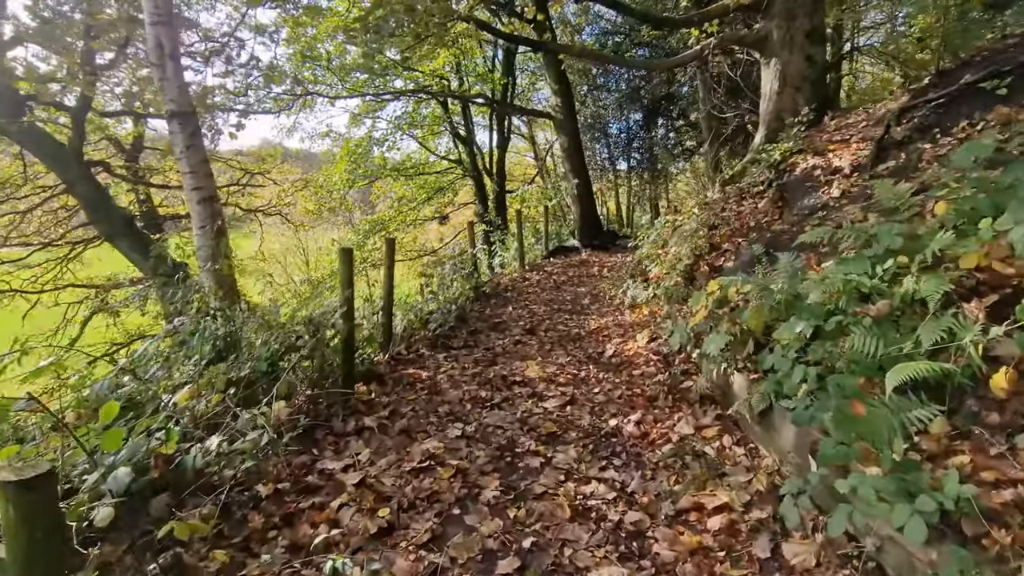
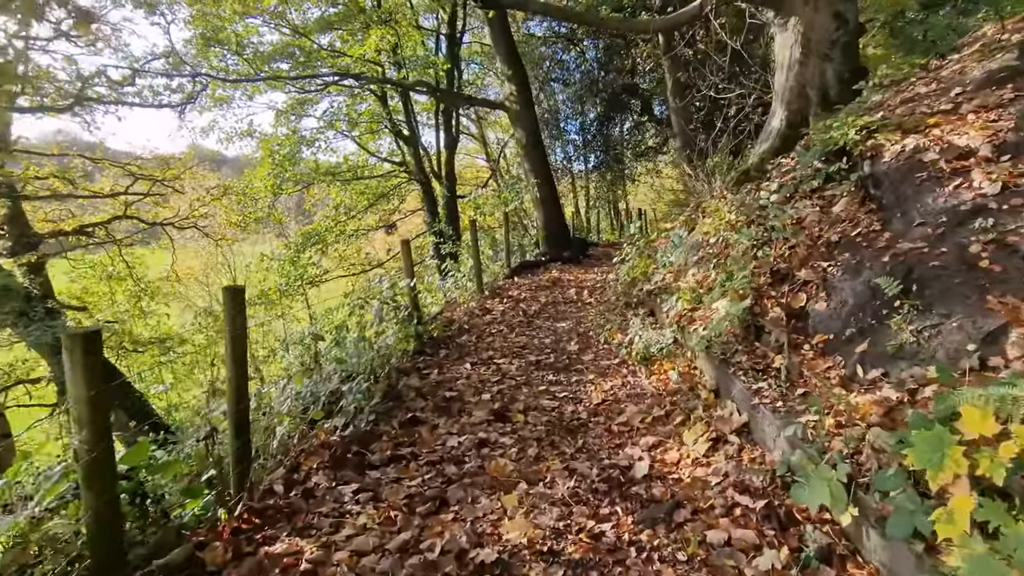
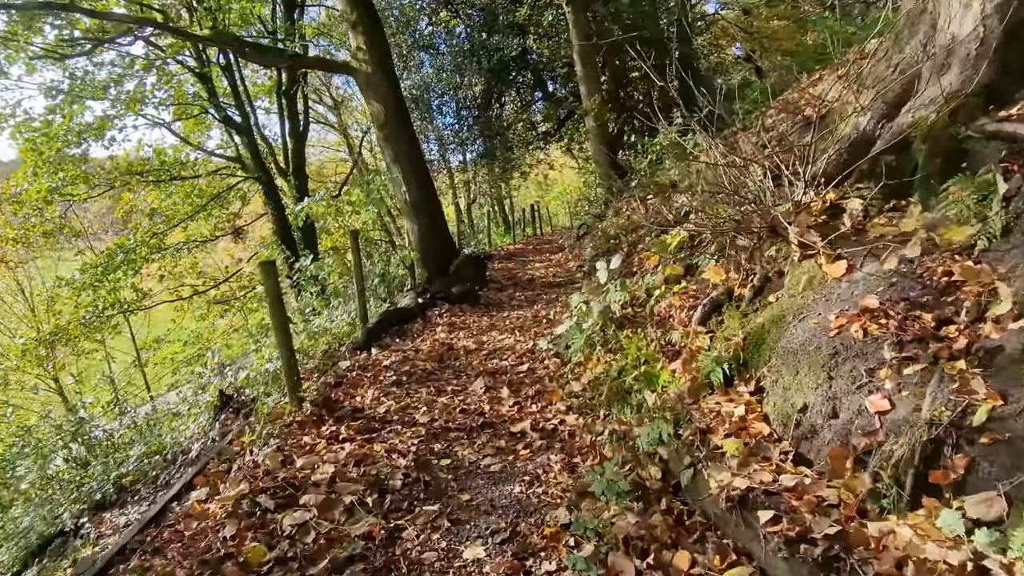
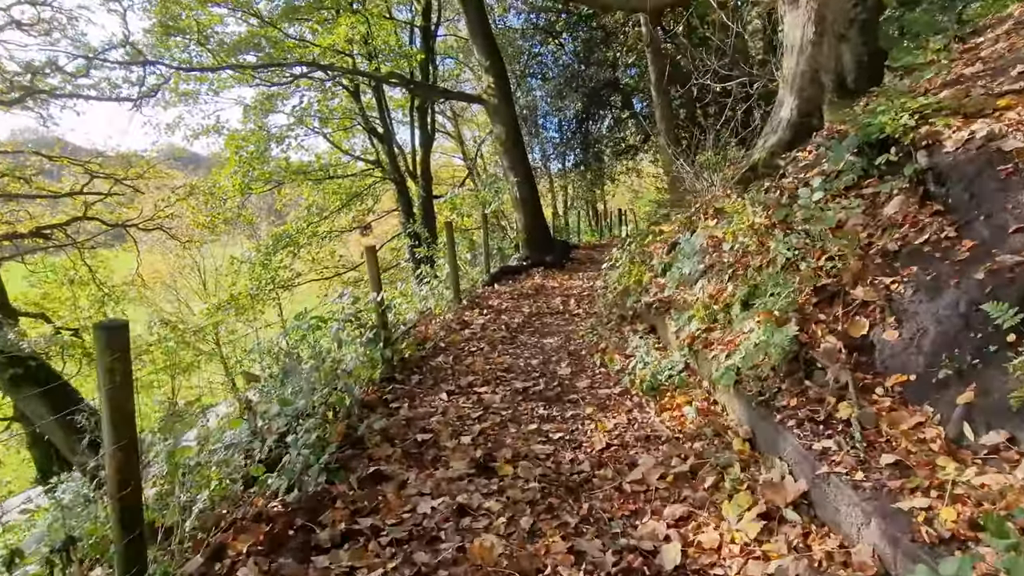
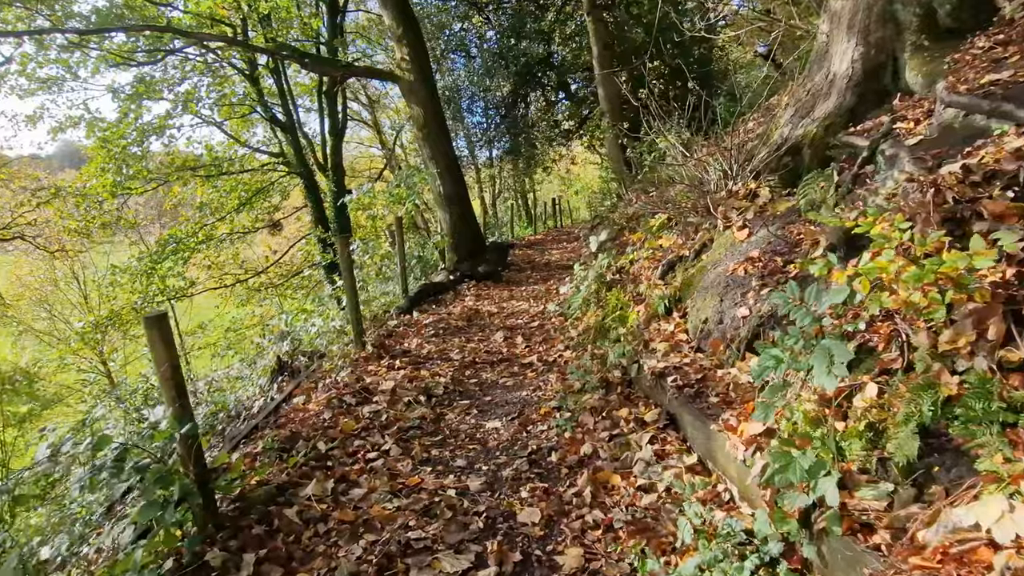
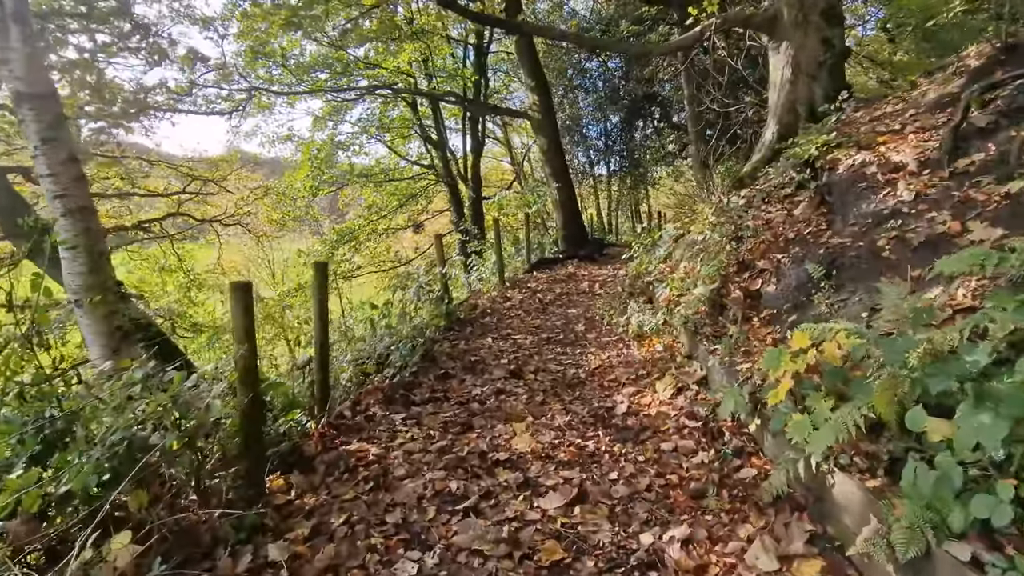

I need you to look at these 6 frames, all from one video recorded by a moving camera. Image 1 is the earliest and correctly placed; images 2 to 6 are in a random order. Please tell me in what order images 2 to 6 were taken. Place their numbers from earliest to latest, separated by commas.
6, 2, 4, 5, 3
